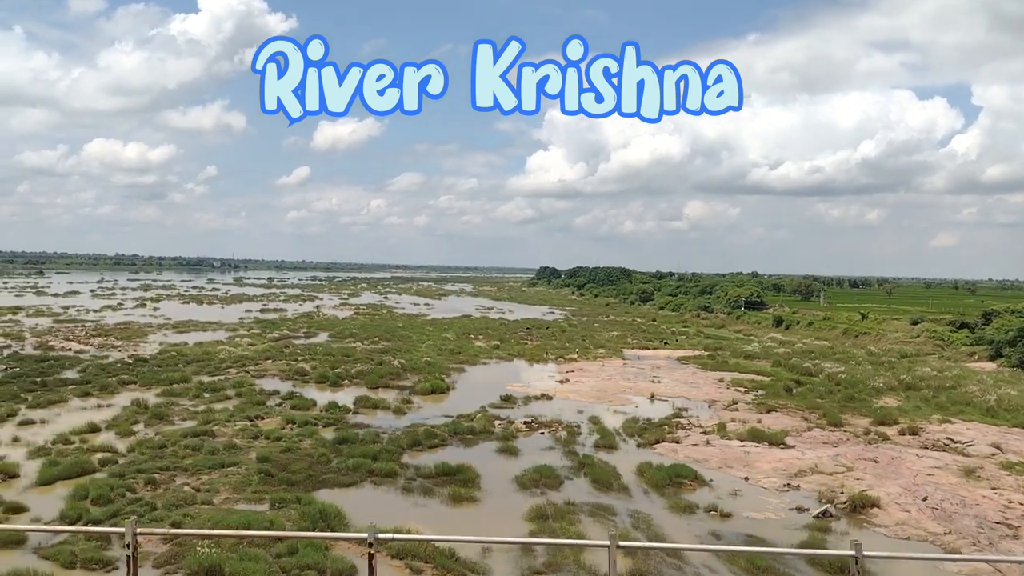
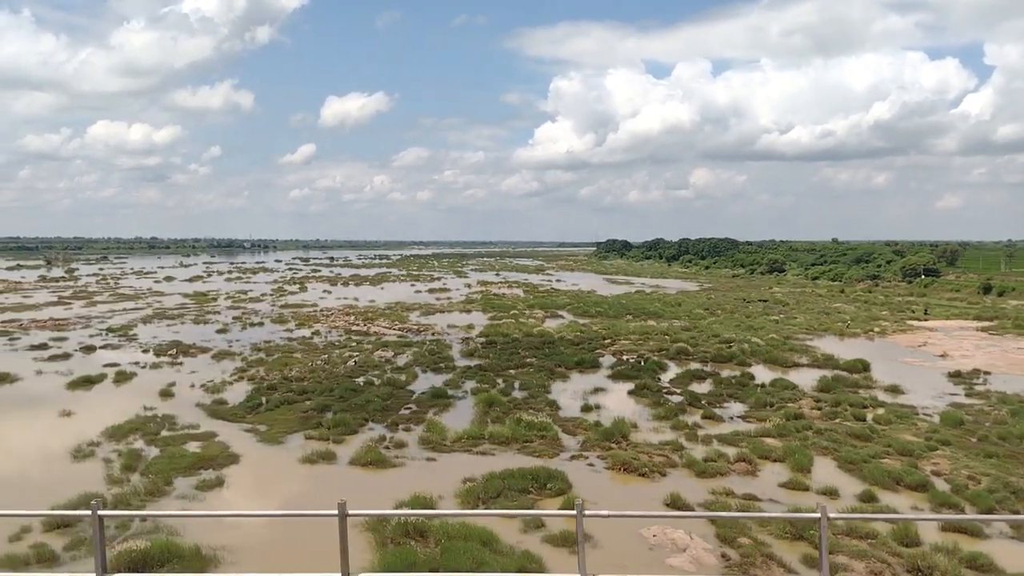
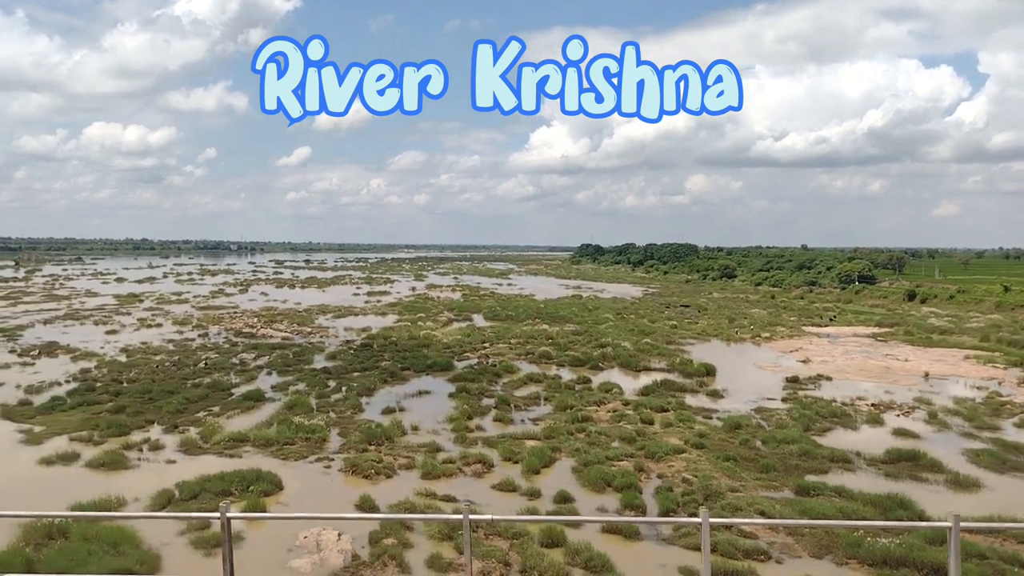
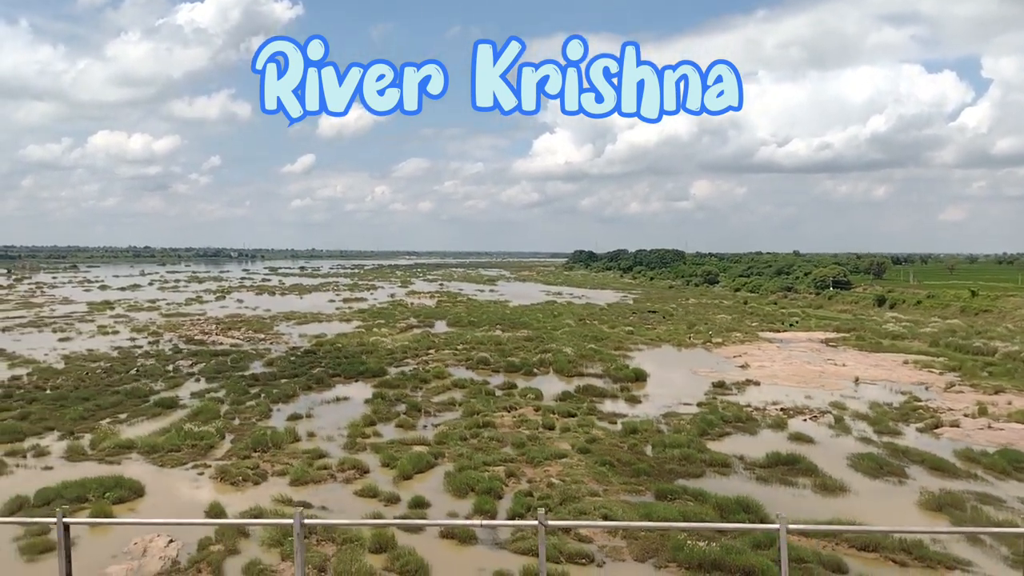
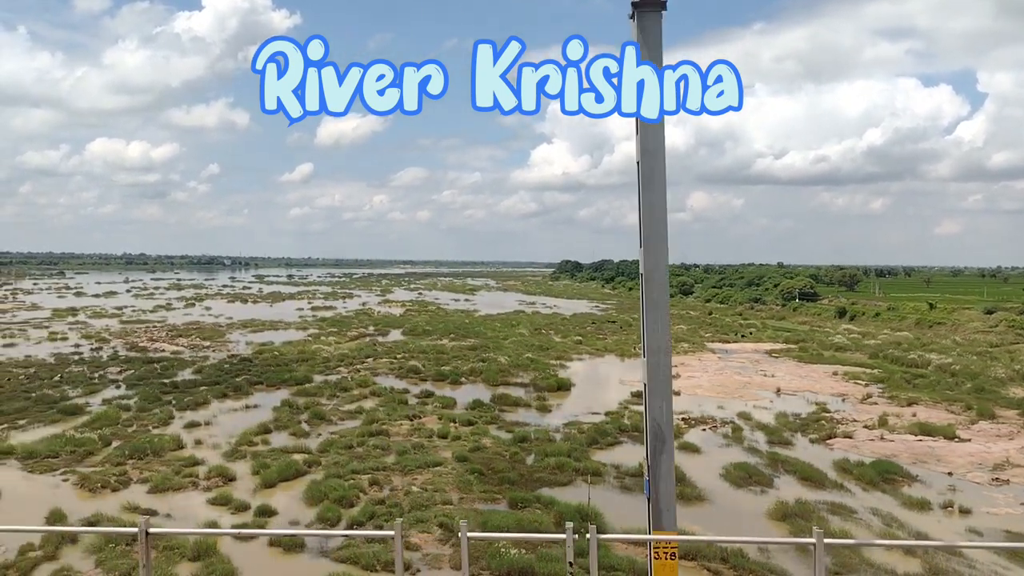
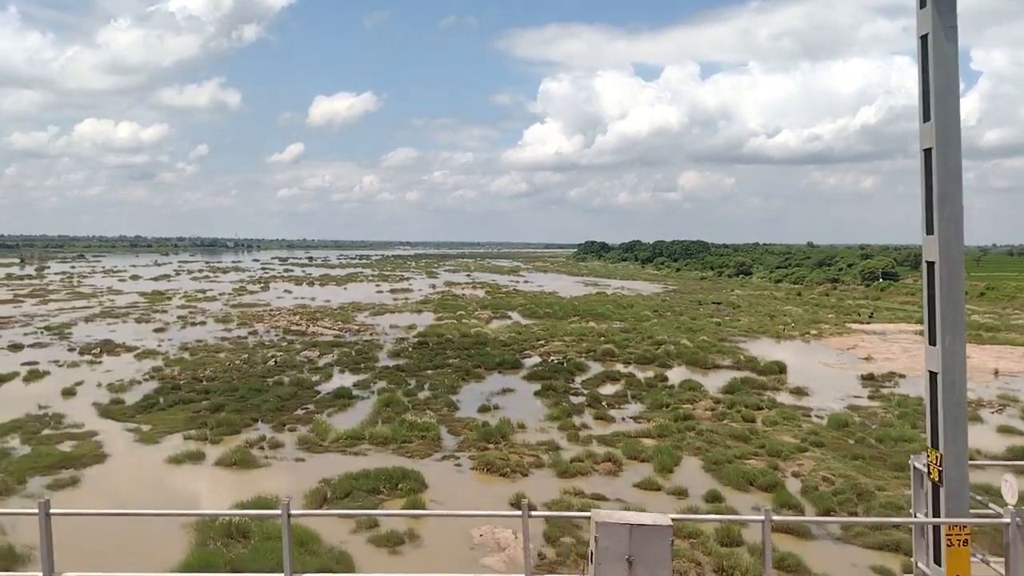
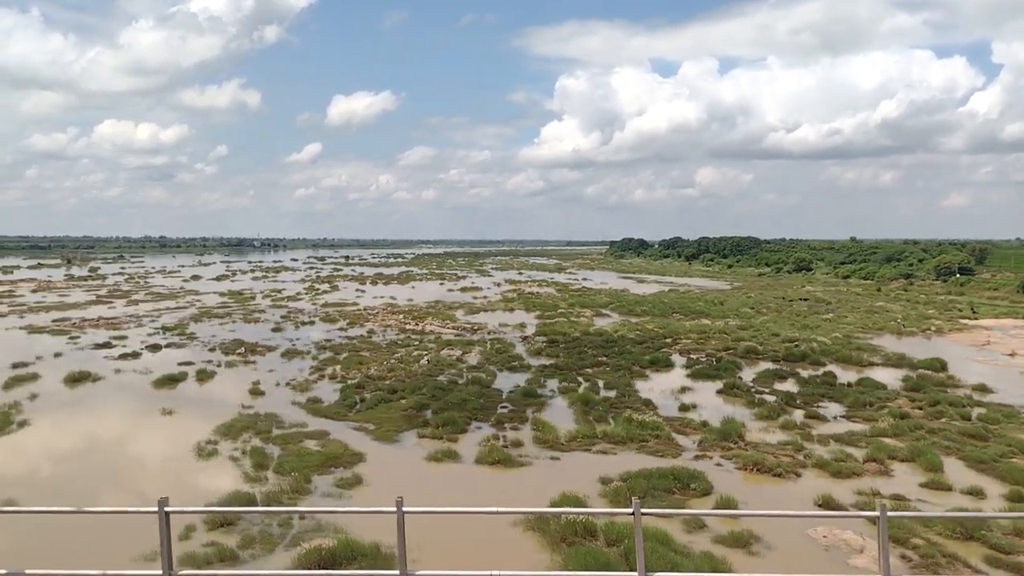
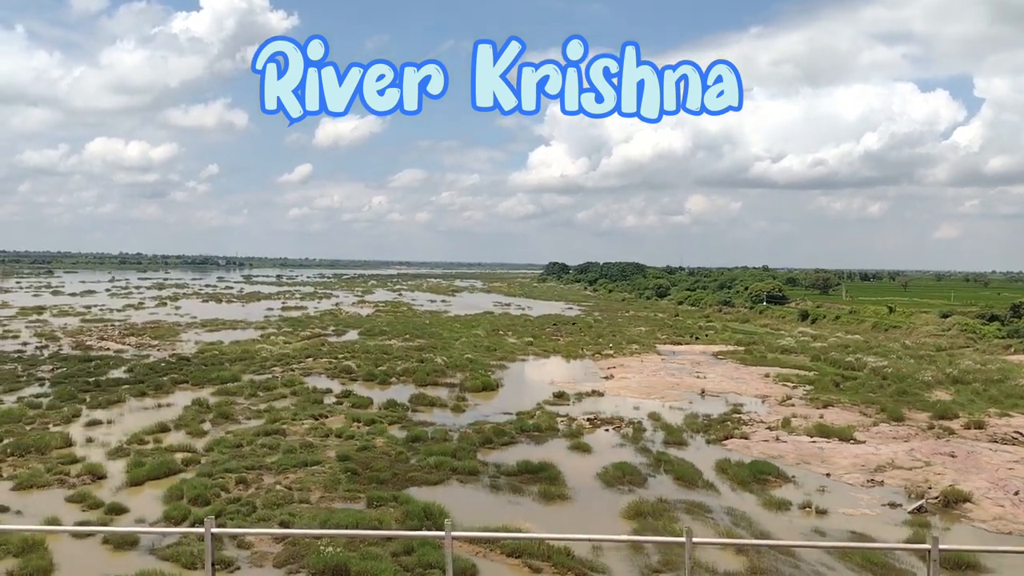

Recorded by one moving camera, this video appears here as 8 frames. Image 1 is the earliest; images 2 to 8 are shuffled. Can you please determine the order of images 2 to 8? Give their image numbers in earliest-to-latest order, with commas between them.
8, 5, 4, 3, 6, 2, 7
